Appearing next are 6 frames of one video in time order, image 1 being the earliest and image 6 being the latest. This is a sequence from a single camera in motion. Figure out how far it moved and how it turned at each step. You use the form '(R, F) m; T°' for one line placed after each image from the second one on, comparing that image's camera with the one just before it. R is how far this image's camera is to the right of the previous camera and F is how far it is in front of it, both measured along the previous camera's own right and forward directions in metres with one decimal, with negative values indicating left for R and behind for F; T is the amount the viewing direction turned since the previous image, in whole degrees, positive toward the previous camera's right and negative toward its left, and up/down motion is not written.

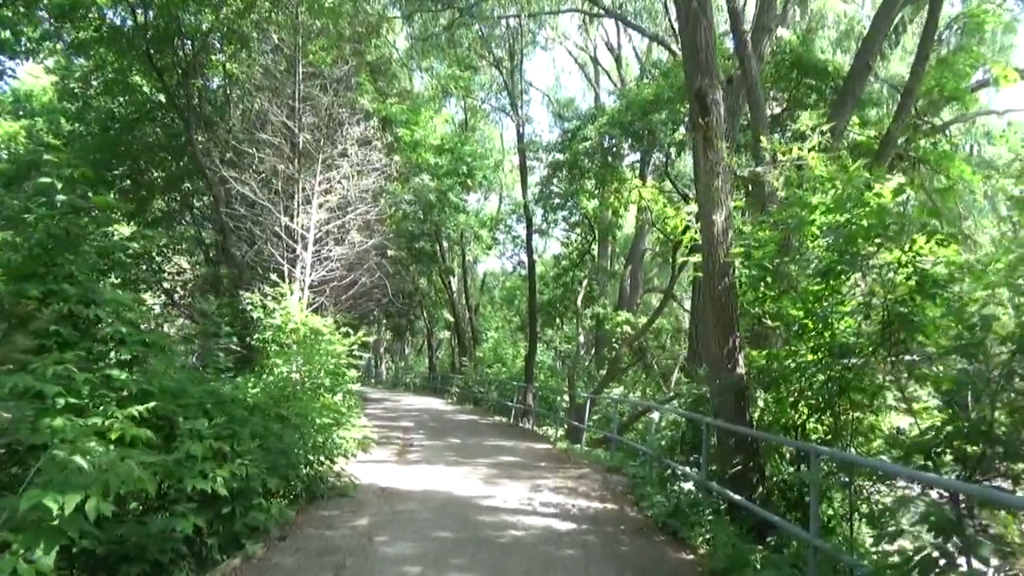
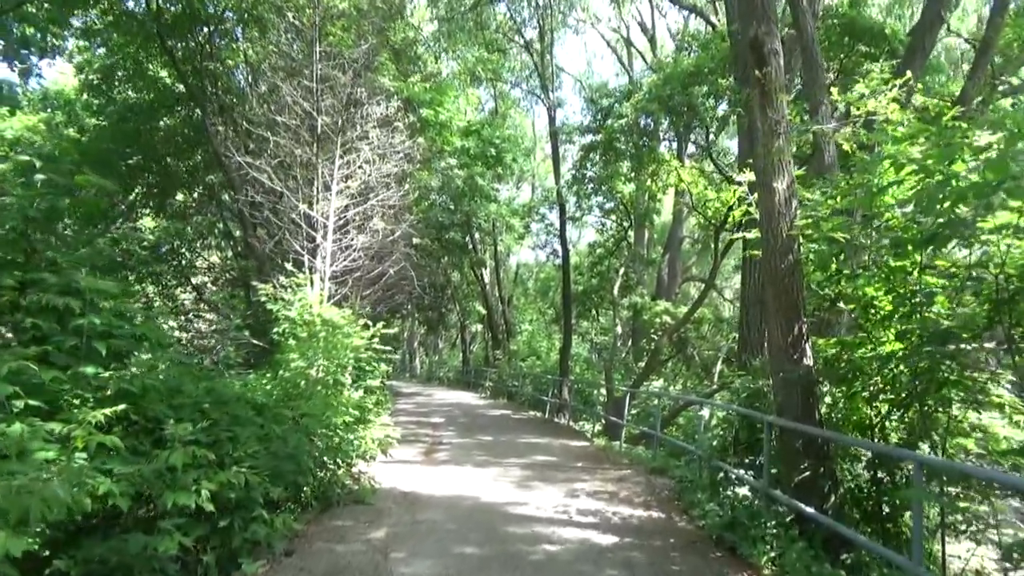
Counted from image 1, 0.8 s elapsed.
(0.0, +0.9) m; -3°
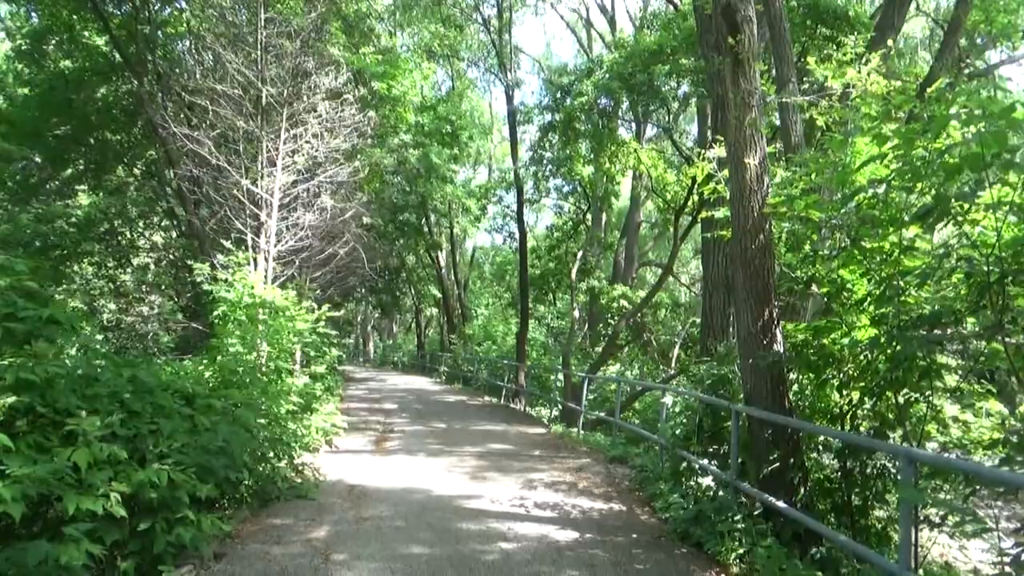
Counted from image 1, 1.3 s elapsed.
(0.0, +0.5) m; +3°
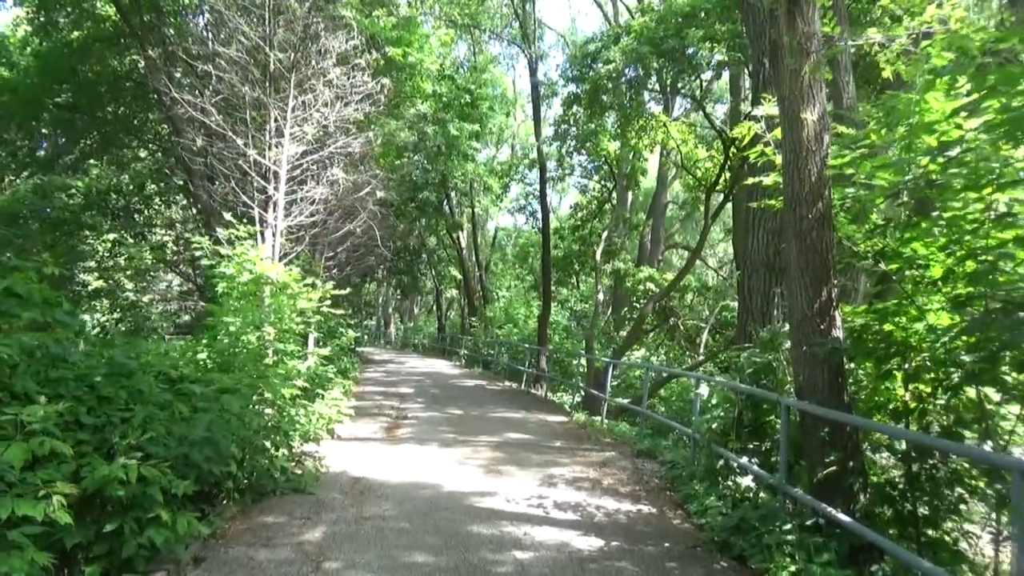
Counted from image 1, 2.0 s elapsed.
(0.0, +0.7) m; -2°
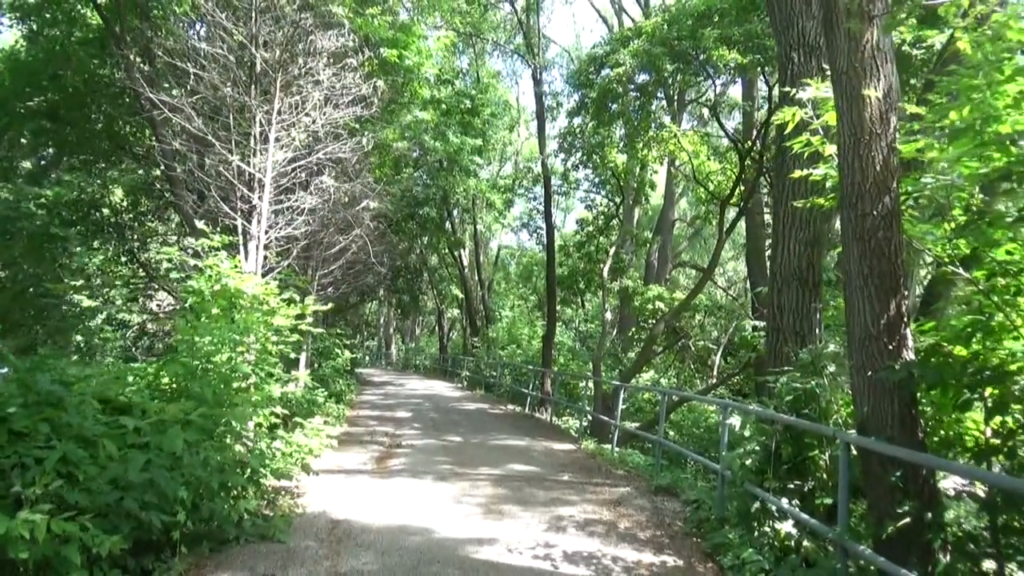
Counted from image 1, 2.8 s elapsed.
(0.0, +0.9) m; 0°
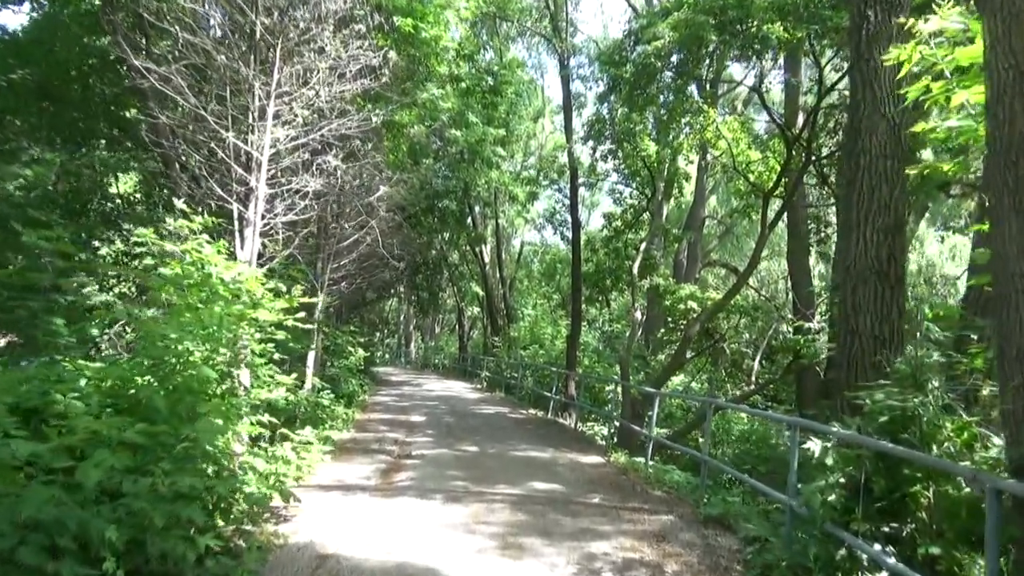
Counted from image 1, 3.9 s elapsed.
(0.0, +1.1) m; -2°
